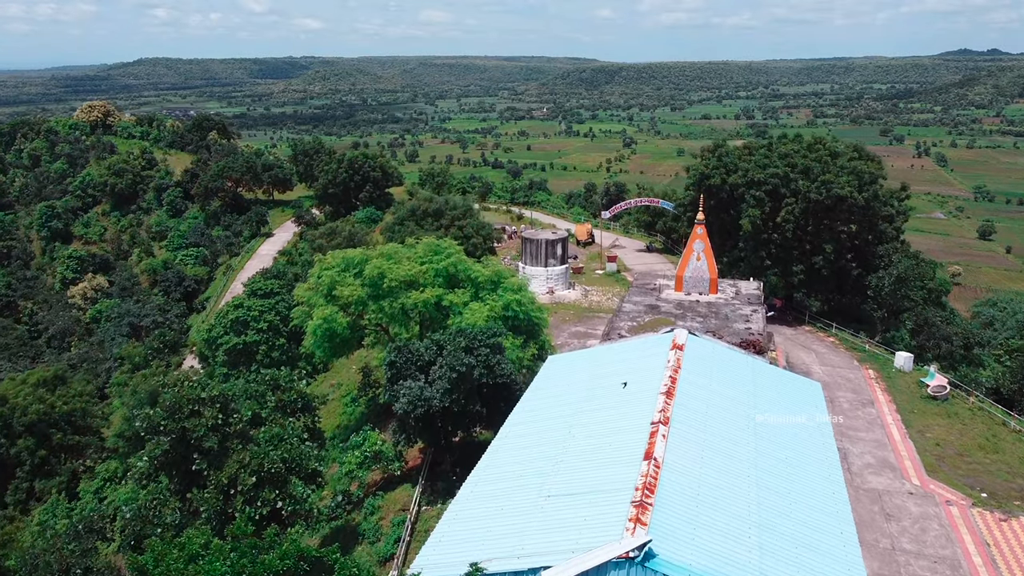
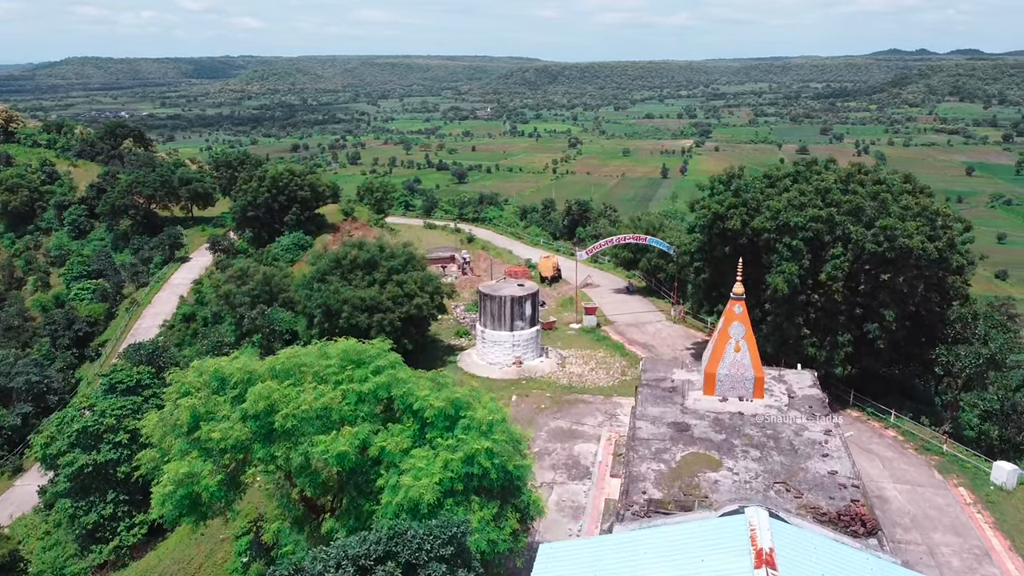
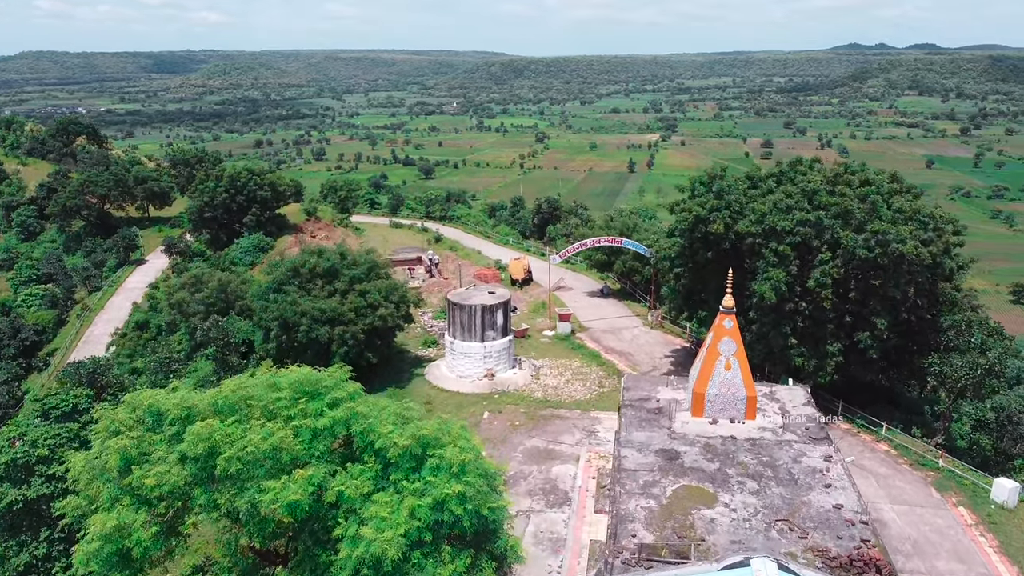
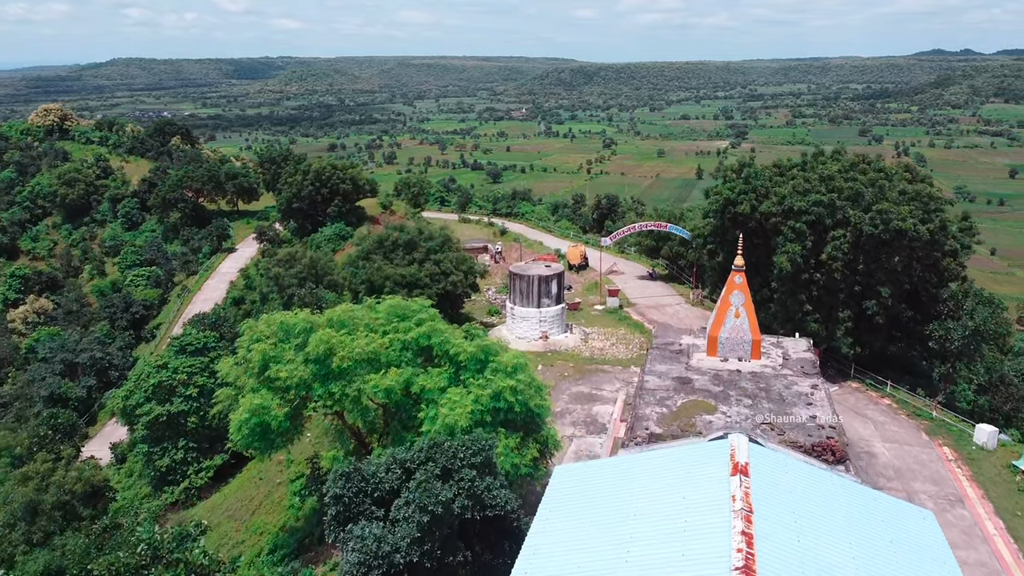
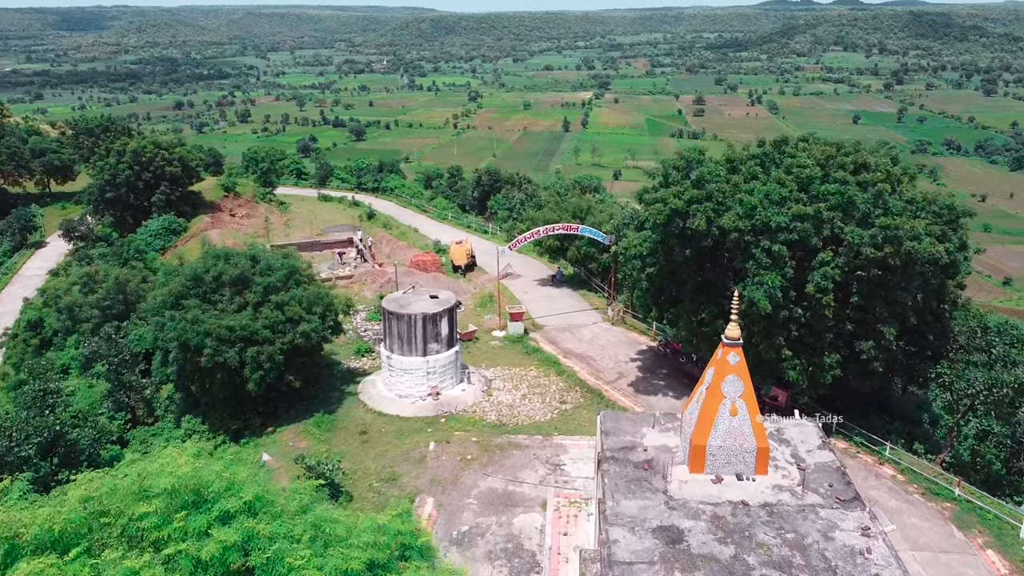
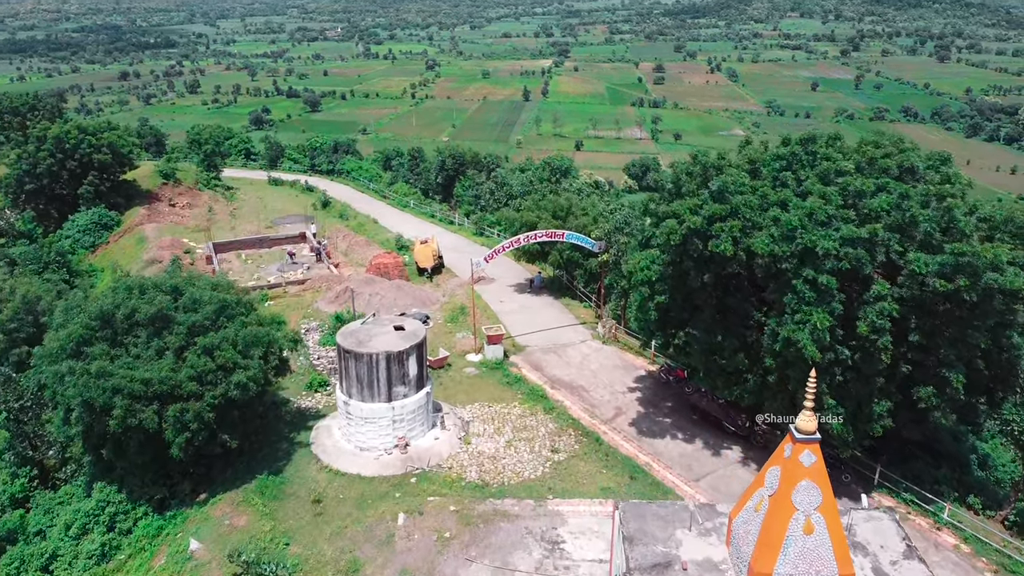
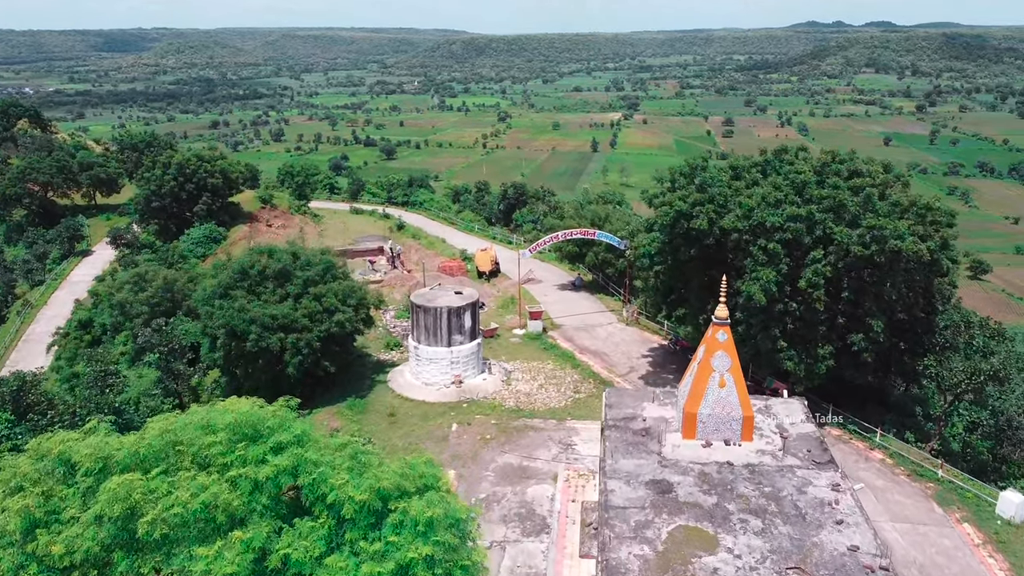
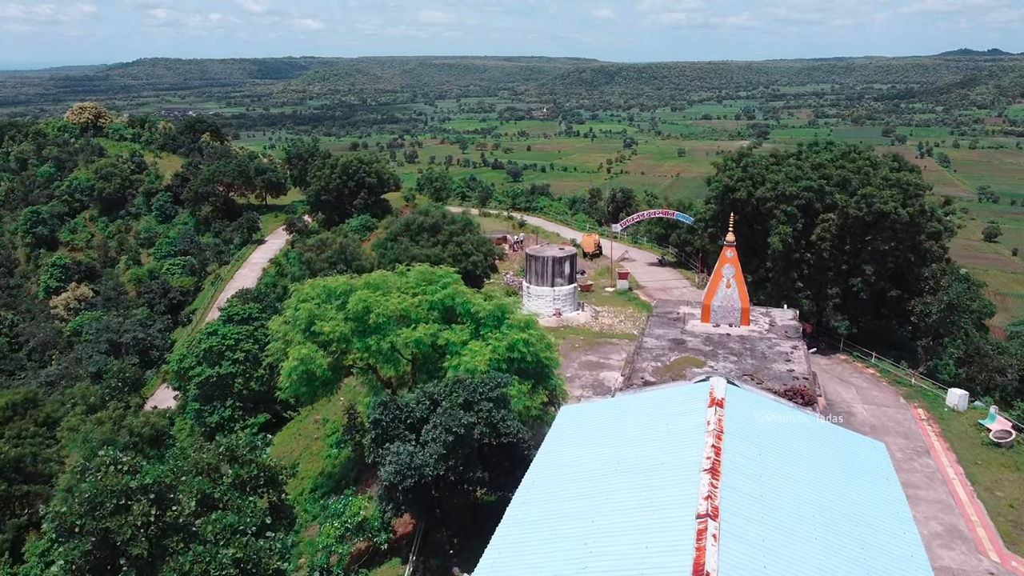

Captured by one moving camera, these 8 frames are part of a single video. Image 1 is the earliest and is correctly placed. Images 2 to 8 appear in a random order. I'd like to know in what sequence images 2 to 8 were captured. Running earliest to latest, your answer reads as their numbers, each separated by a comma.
8, 4, 2, 3, 7, 5, 6
